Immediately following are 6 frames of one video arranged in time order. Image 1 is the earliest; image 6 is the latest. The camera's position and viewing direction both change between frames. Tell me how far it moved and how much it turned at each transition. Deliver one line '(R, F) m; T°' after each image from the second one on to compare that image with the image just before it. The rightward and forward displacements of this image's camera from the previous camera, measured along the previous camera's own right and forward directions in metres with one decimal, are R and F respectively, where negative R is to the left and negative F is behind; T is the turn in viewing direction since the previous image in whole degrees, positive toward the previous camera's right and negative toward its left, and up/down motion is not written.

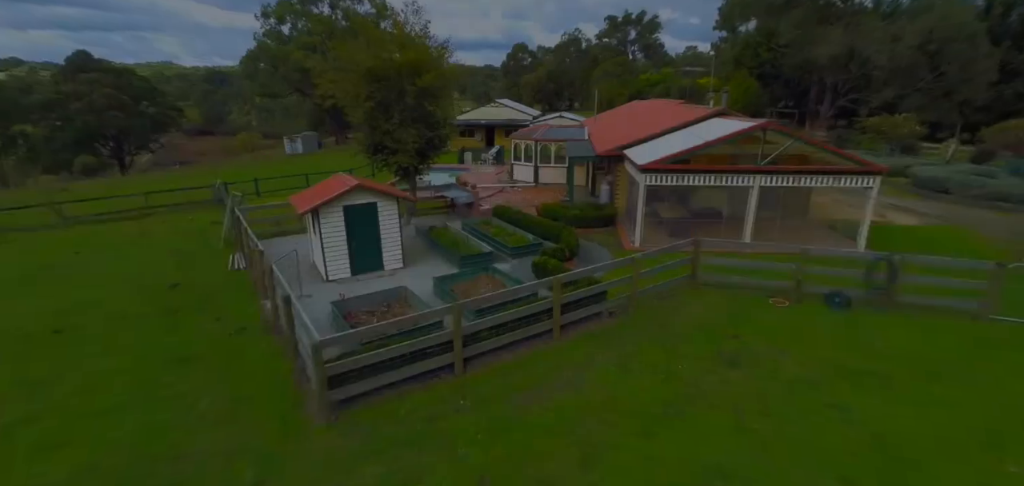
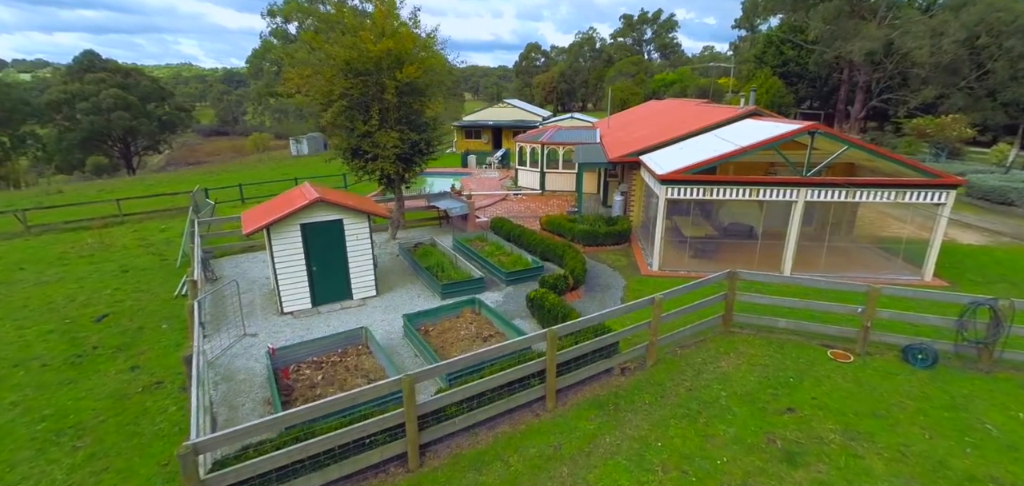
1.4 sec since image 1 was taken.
(+0.5, +2.1) m; -2°
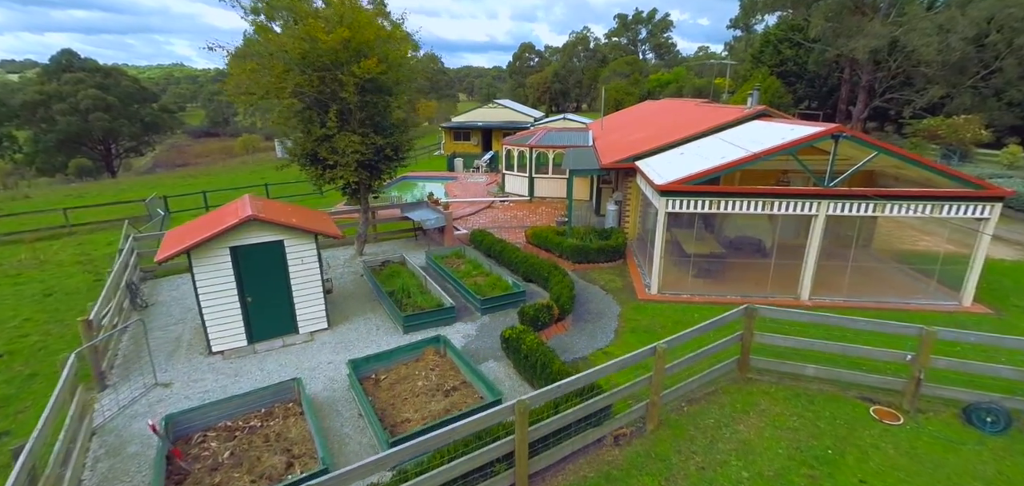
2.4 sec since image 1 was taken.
(+0.4, +1.6) m; +1°
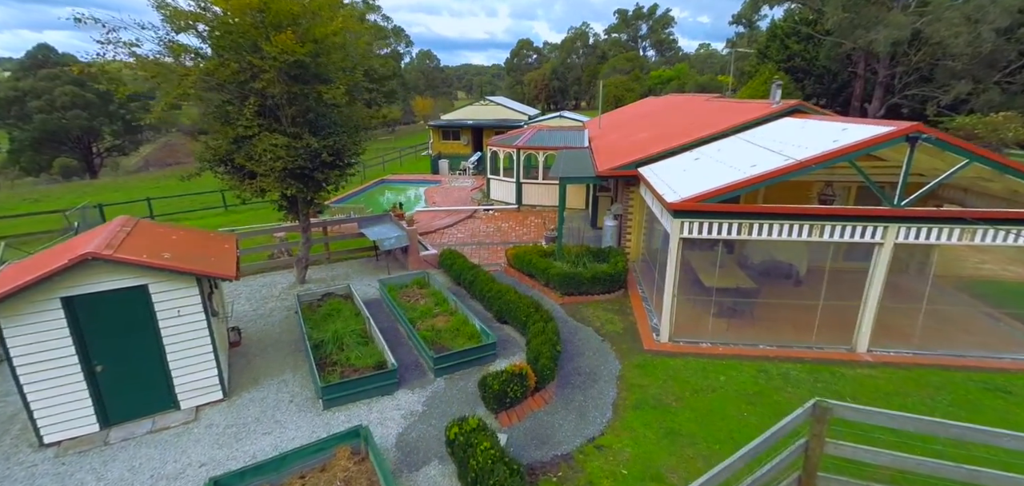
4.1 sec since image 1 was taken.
(+0.6, +2.5) m; 0°
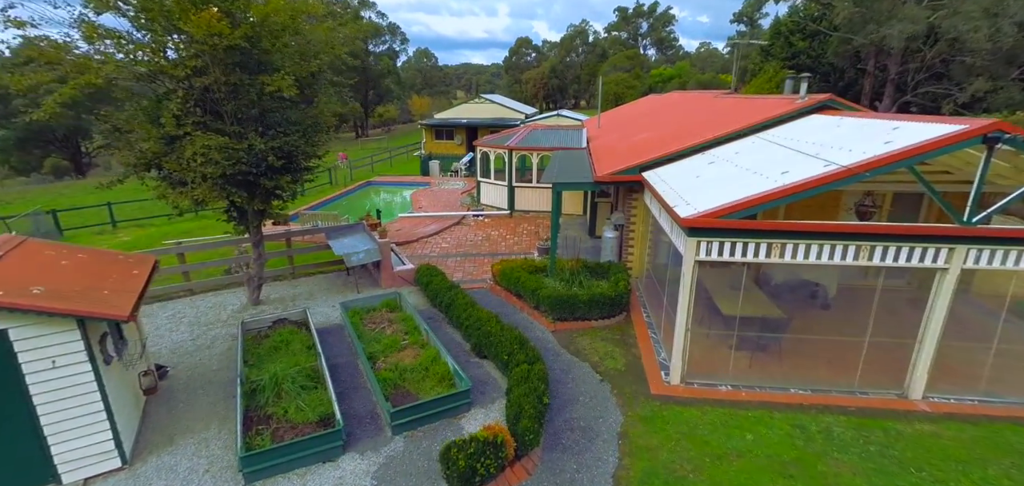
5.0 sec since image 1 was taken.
(+0.3, +1.4) m; 0°
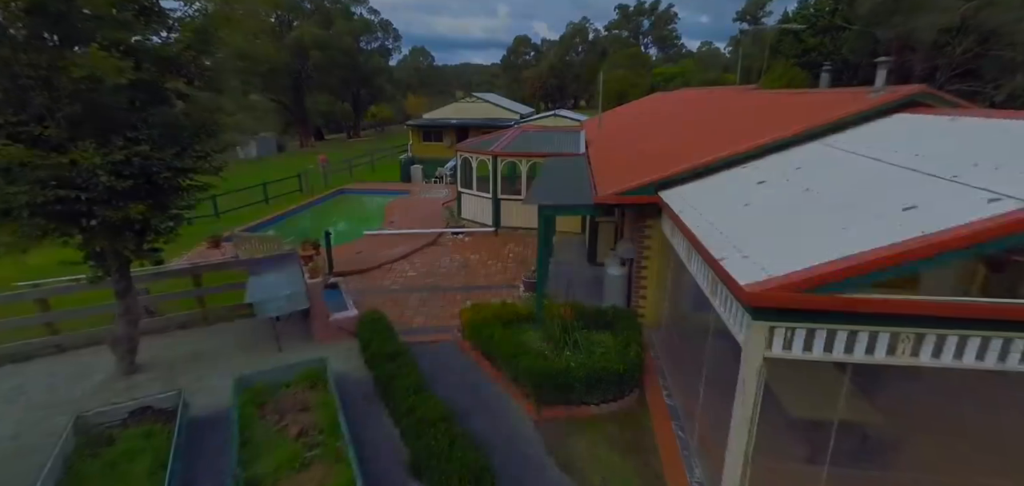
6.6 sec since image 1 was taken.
(+0.5, +2.6) m; 0°
